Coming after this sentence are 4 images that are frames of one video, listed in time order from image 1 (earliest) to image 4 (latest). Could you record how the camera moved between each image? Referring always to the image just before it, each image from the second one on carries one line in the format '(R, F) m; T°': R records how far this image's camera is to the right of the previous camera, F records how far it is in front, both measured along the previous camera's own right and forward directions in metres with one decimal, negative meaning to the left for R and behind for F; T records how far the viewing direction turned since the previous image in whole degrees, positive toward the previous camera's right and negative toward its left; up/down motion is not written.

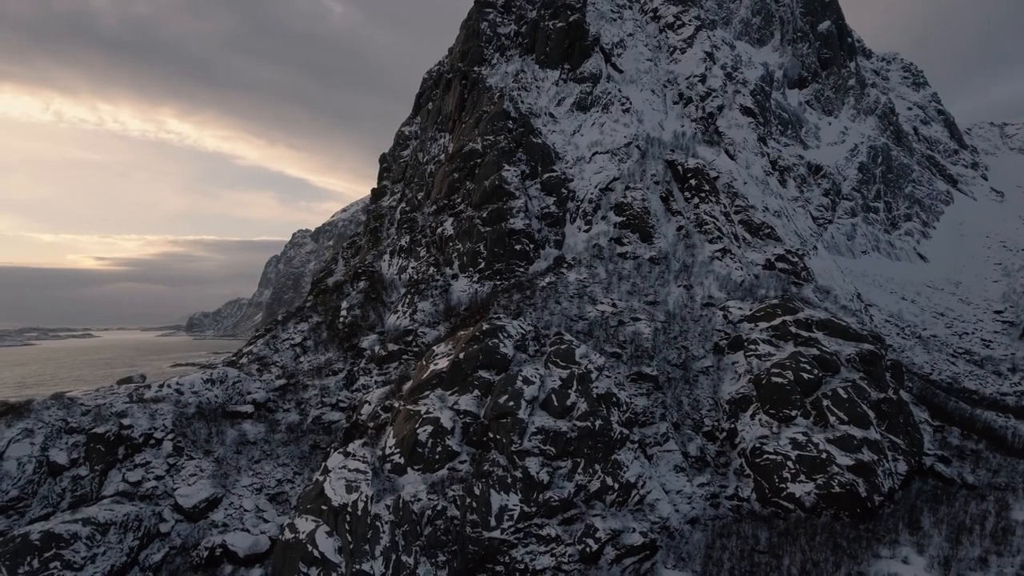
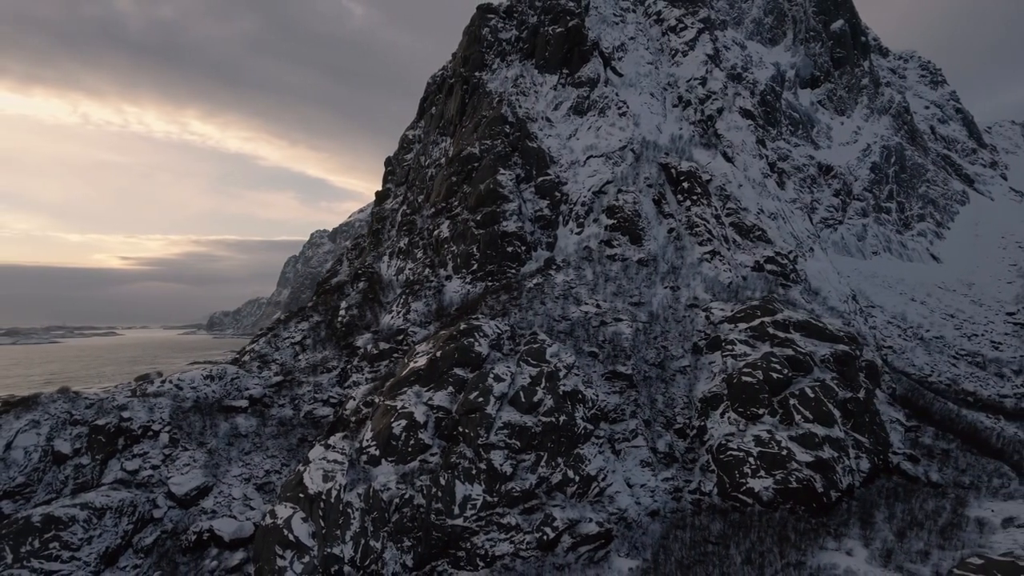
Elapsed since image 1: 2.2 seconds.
(+2.6, -1.3) m; -2°
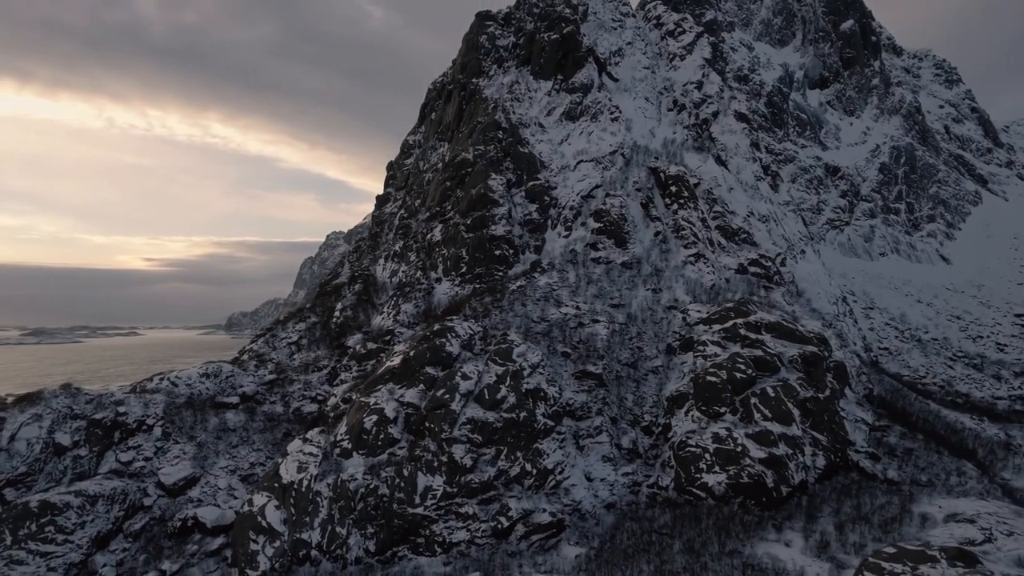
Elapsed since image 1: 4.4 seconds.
(+3.0, -1.5) m; -1°
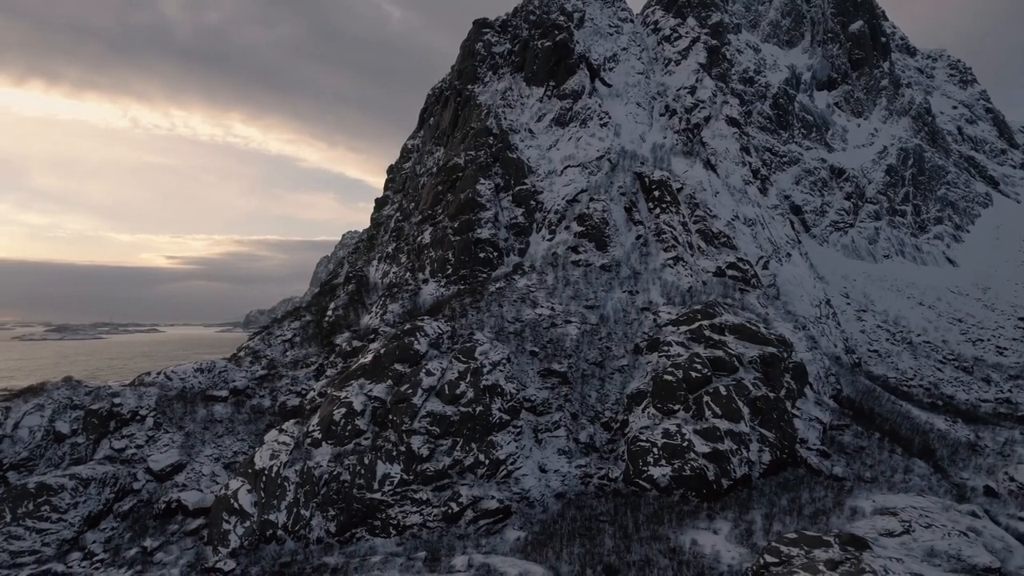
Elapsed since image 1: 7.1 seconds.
(+3.5, -1.9) m; -1°
